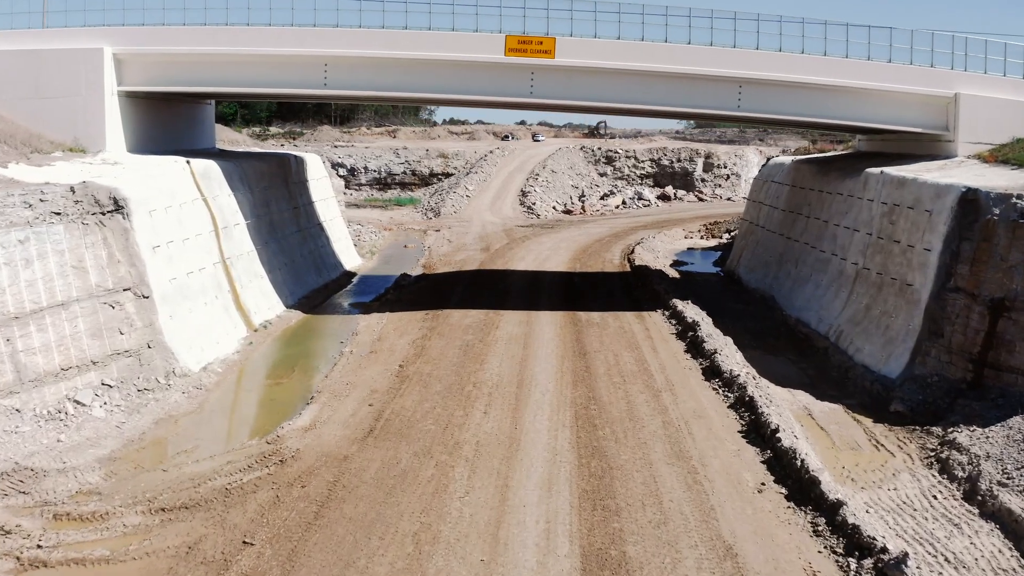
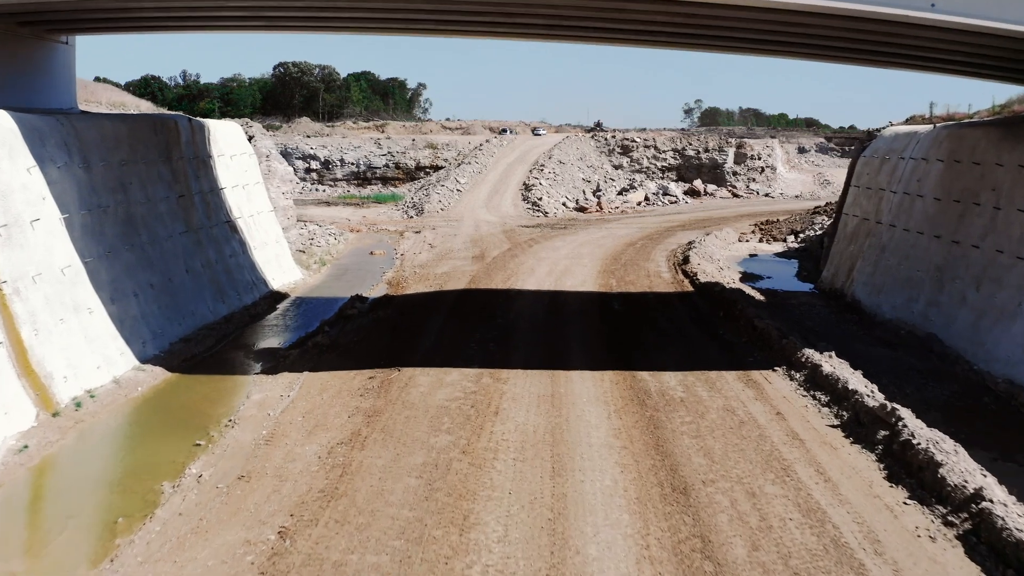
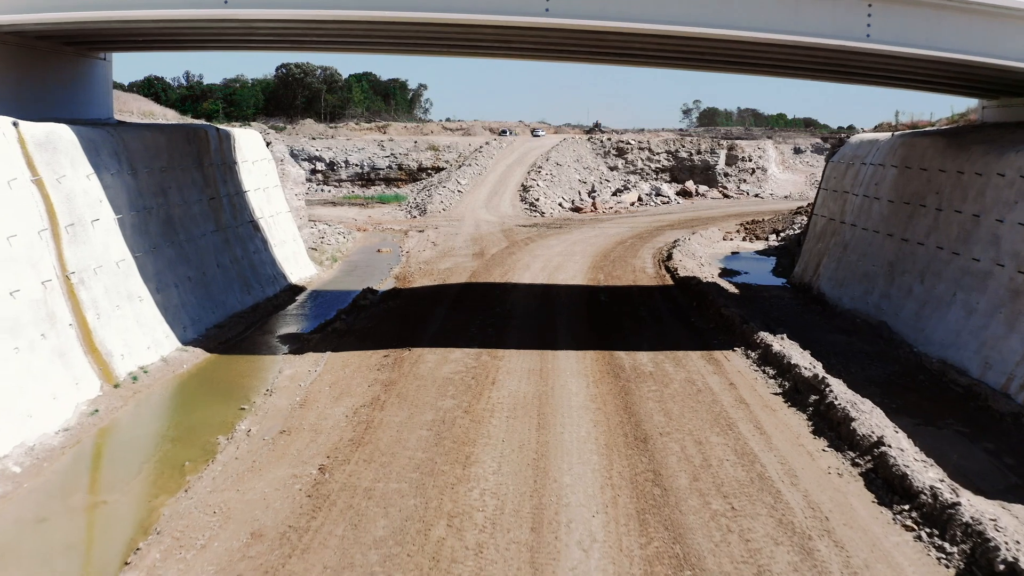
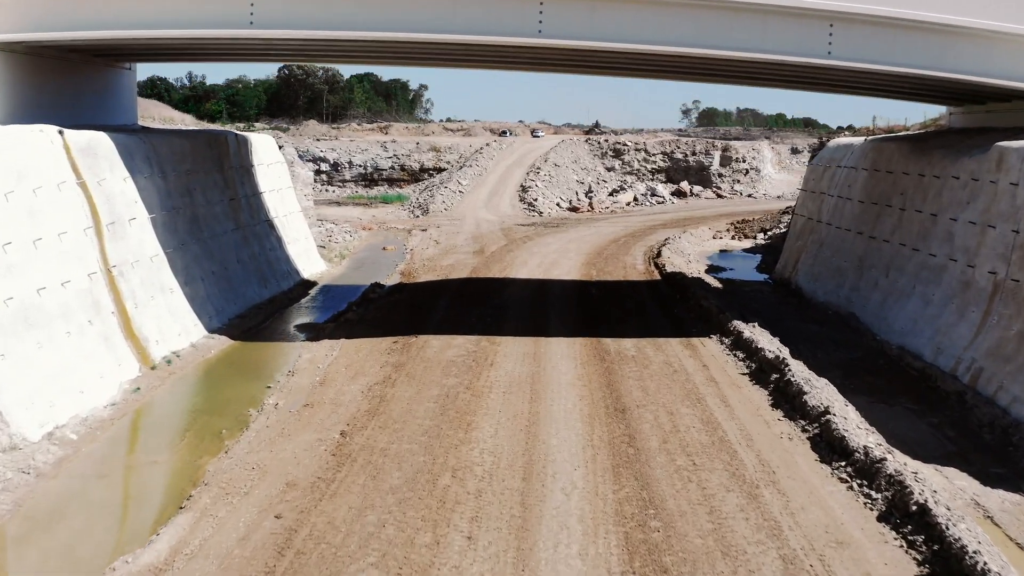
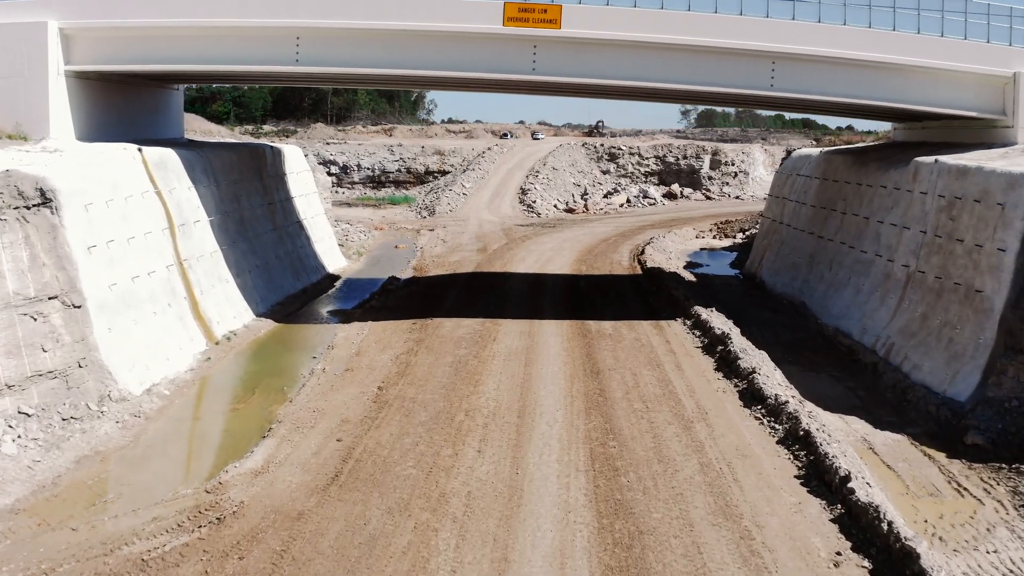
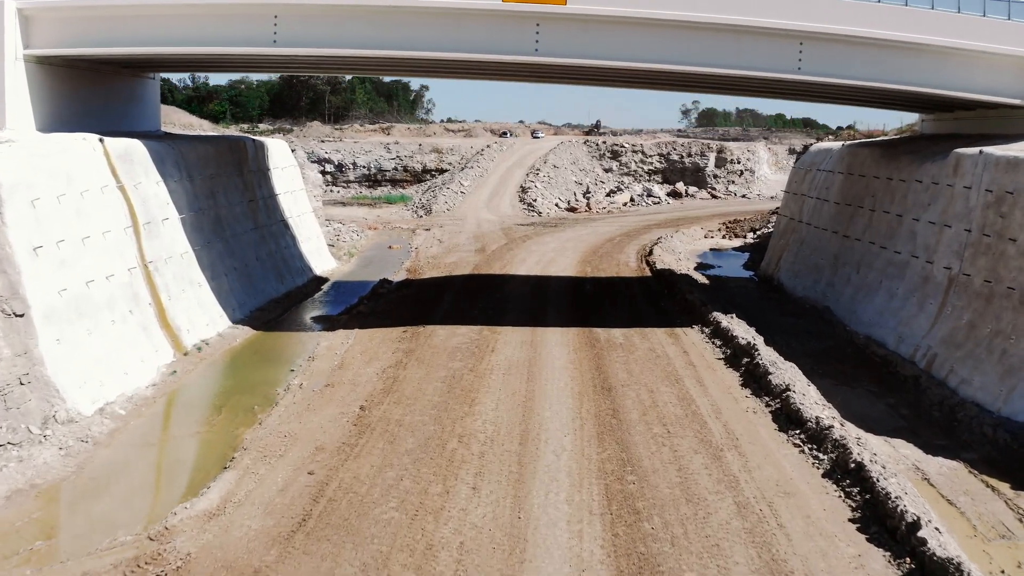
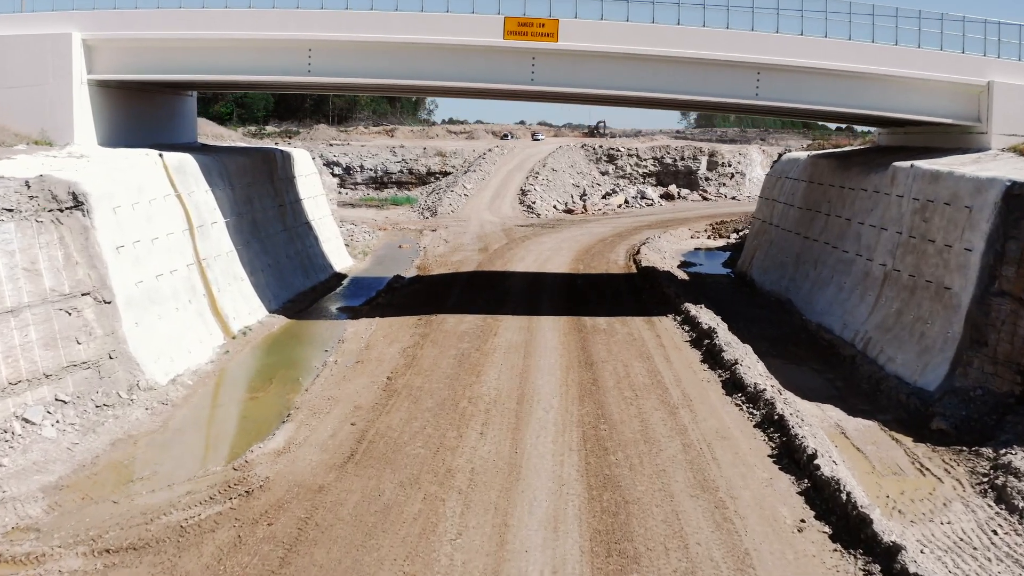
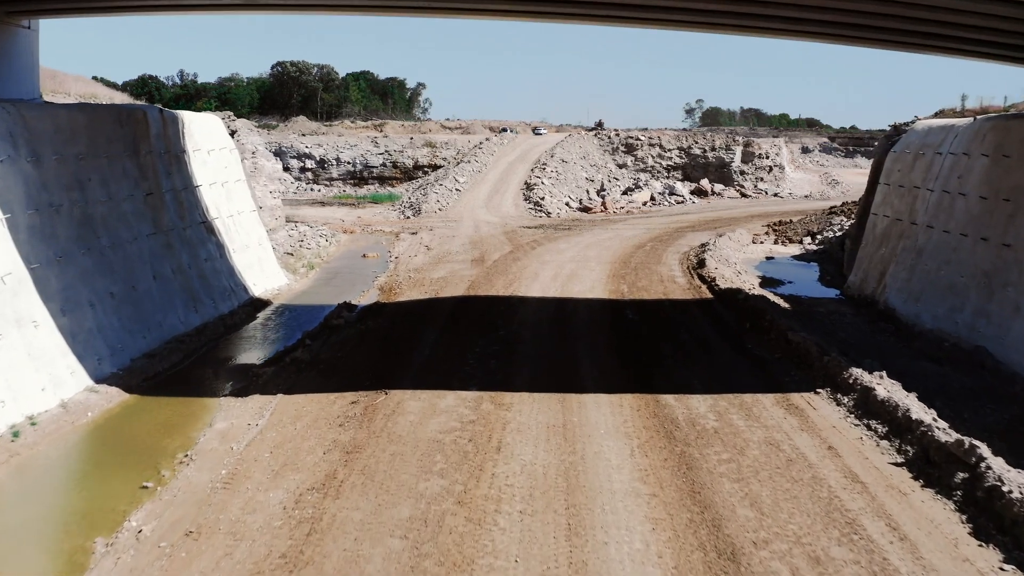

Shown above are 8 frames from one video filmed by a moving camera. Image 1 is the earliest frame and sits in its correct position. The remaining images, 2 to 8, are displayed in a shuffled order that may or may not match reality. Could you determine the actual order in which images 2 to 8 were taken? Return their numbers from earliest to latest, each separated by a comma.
7, 5, 6, 4, 3, 2, 8
